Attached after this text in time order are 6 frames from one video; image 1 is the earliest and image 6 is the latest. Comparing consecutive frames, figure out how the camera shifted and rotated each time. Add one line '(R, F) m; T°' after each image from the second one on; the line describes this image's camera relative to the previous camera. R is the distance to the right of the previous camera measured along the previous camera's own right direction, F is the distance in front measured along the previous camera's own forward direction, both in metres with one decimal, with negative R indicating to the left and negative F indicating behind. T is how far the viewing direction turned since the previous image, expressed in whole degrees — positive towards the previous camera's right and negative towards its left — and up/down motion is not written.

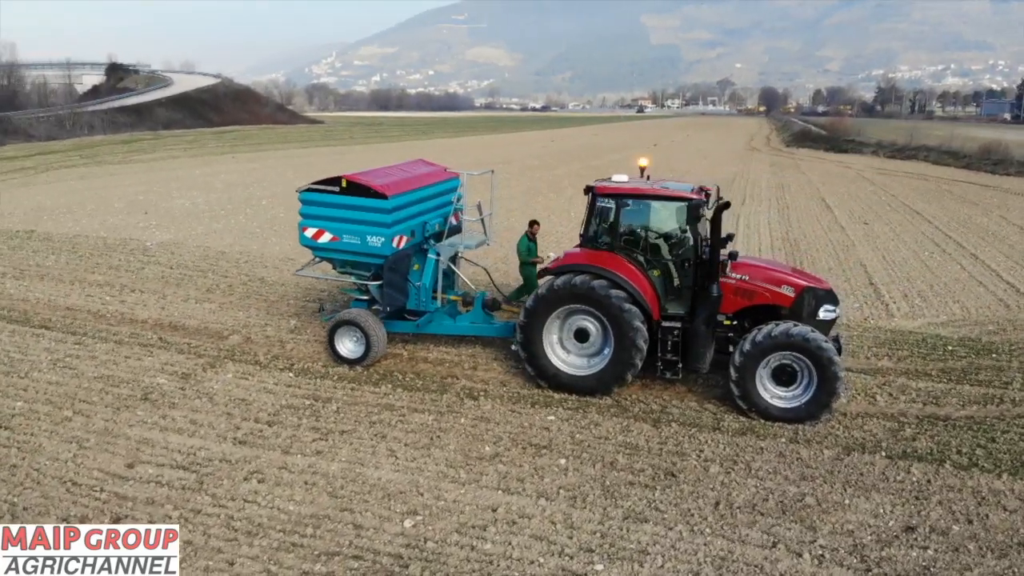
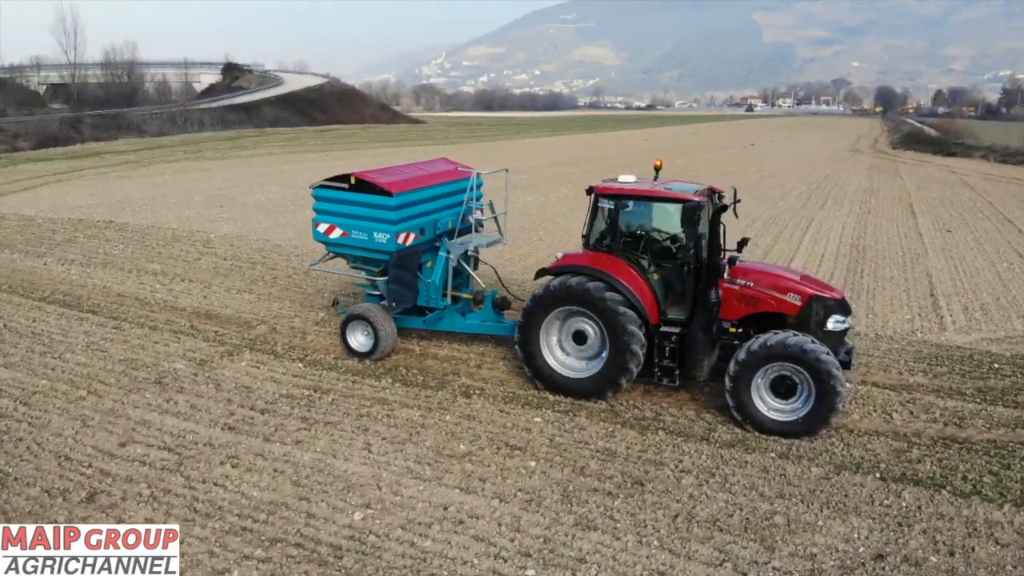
(+1.0, +0.1) m; -7°
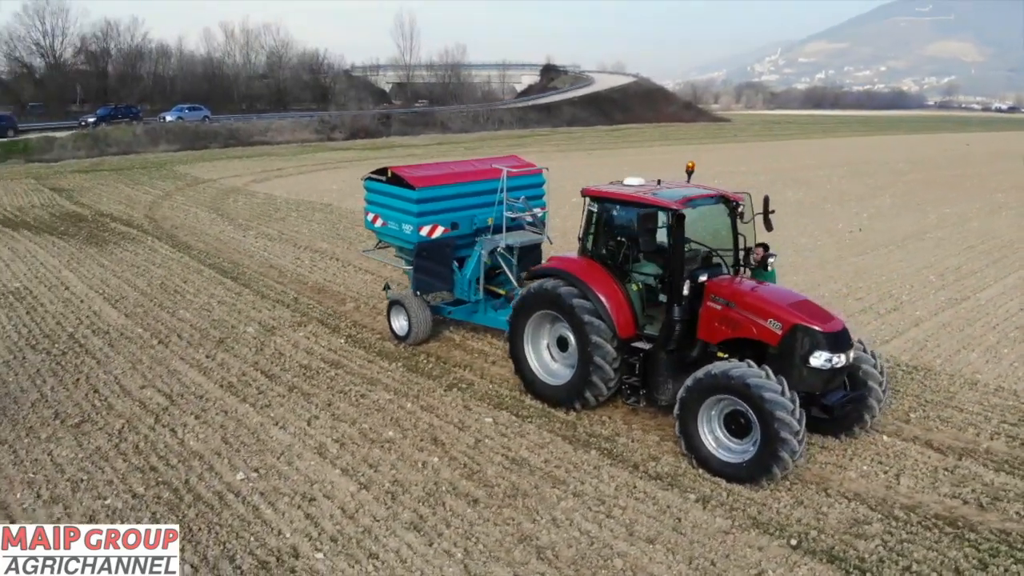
(+3.0, +0.7) m; -23°
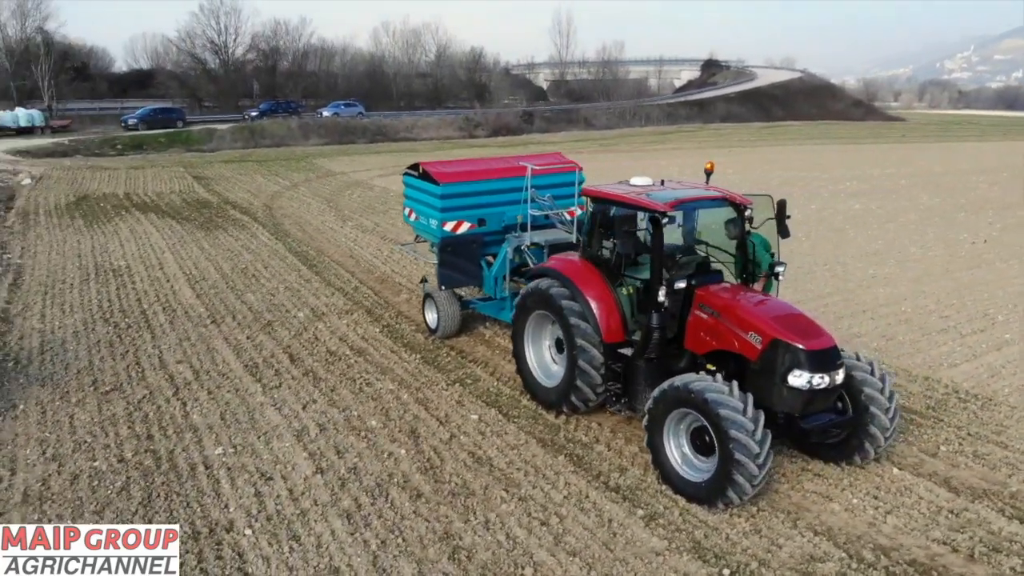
(+1.4, +0.2) m; -11°
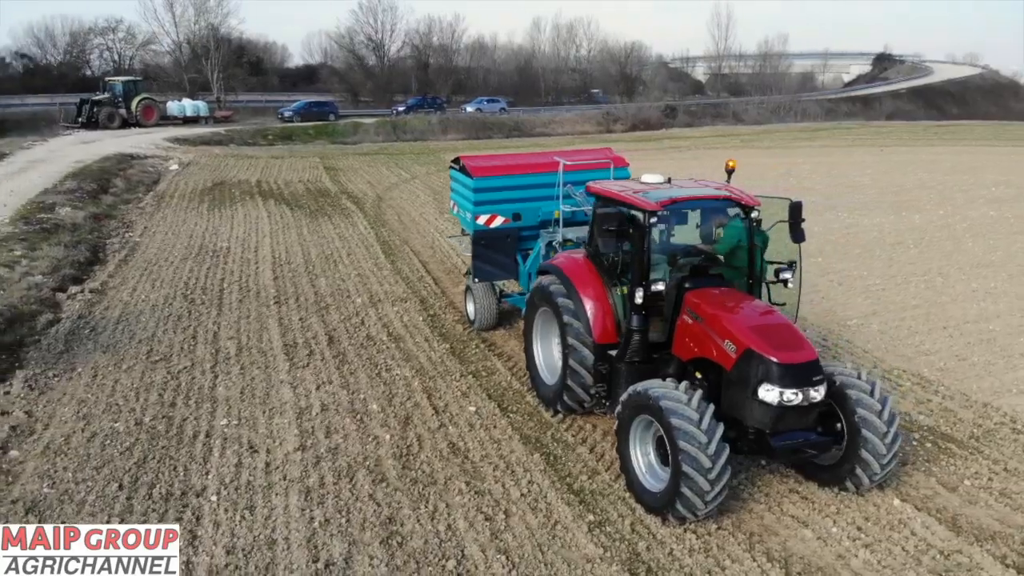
(+1.3, +0.1) m; -11°
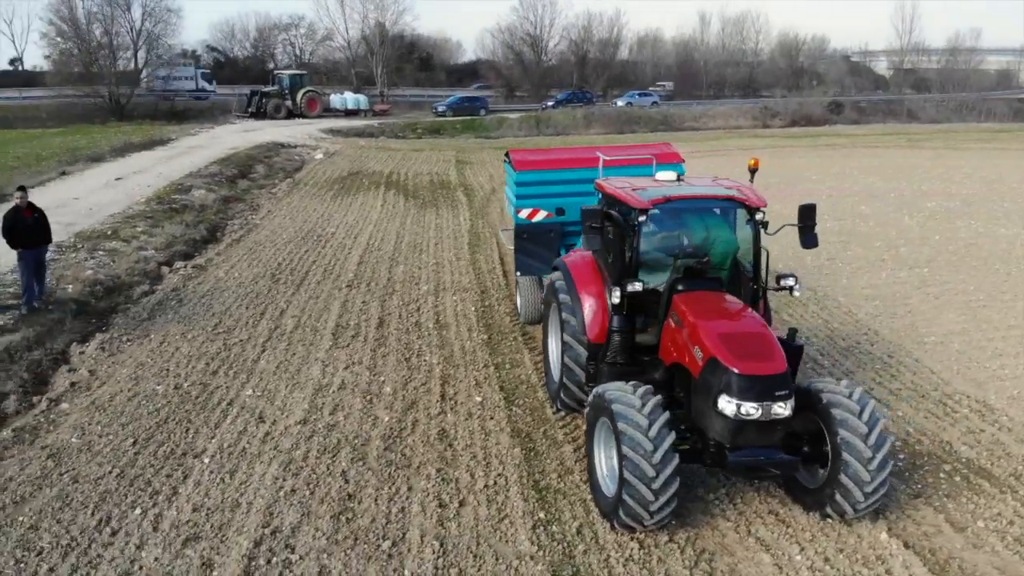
(+1.3, +0.1) m; -12°
